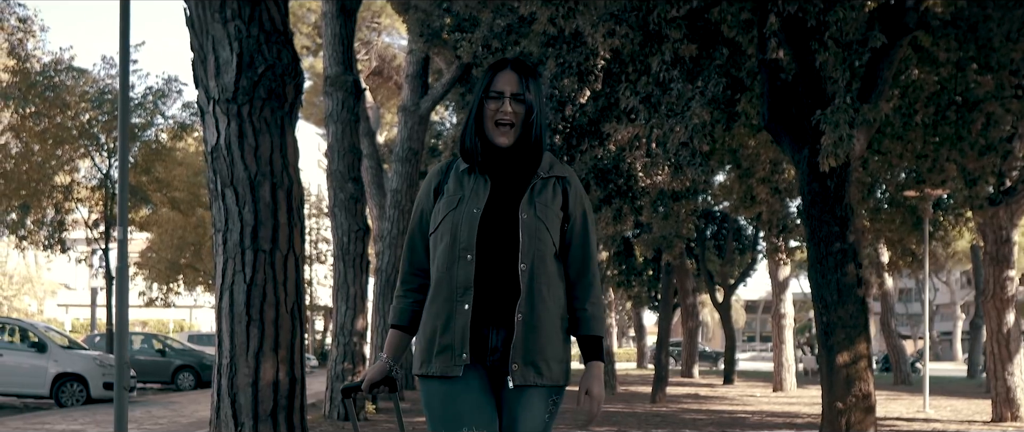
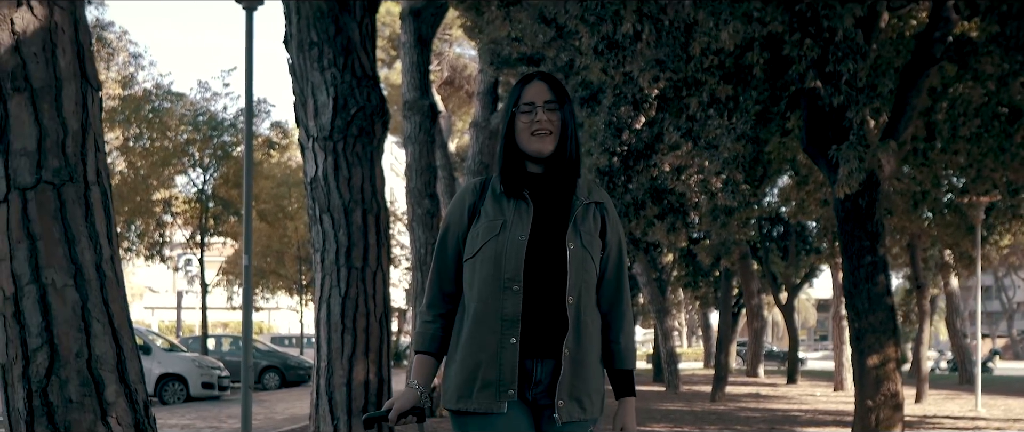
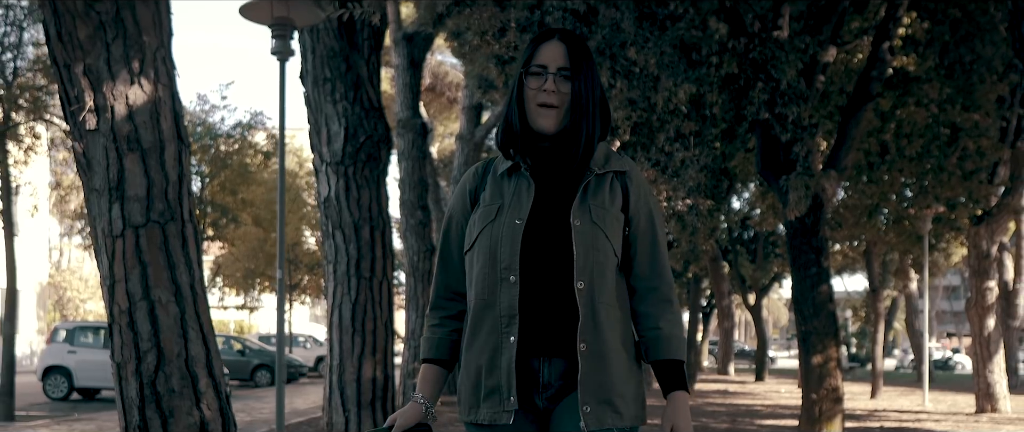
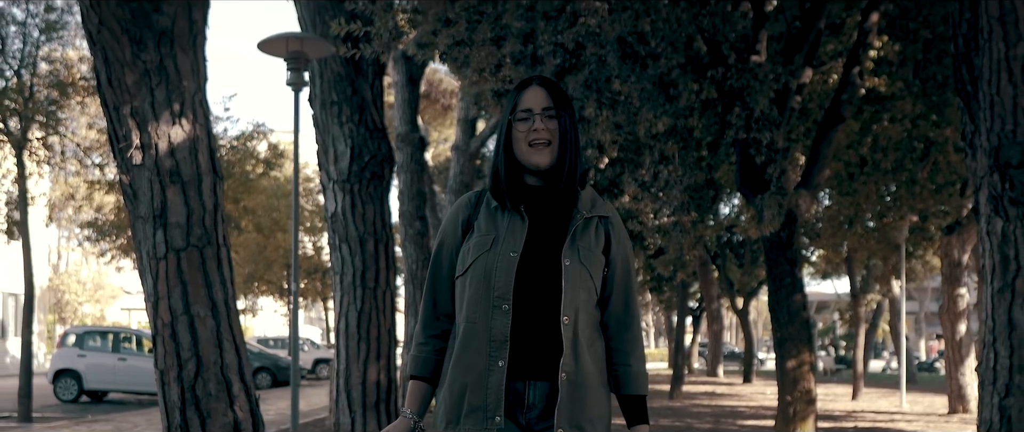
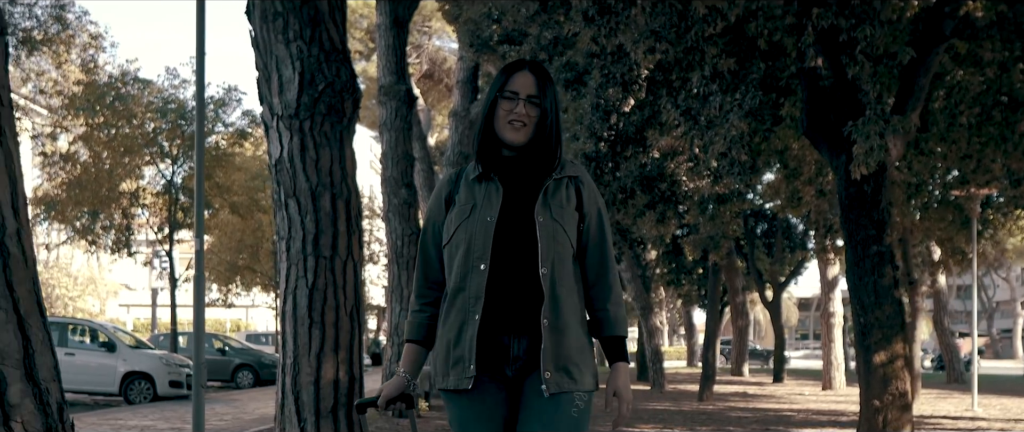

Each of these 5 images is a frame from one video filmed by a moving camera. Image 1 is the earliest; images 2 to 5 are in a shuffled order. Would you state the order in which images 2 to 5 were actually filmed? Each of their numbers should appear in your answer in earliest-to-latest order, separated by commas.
5, 2, 3, 4
